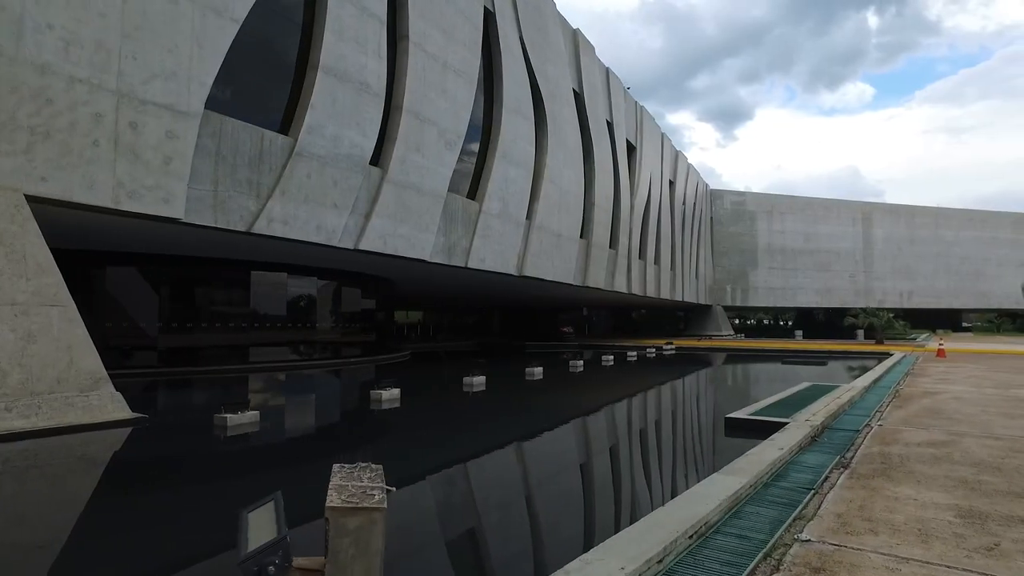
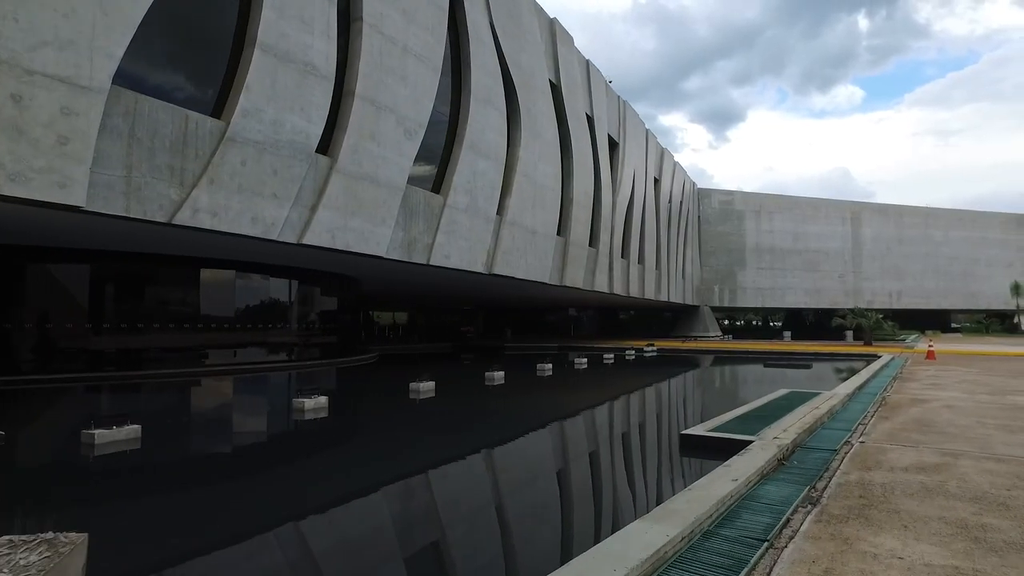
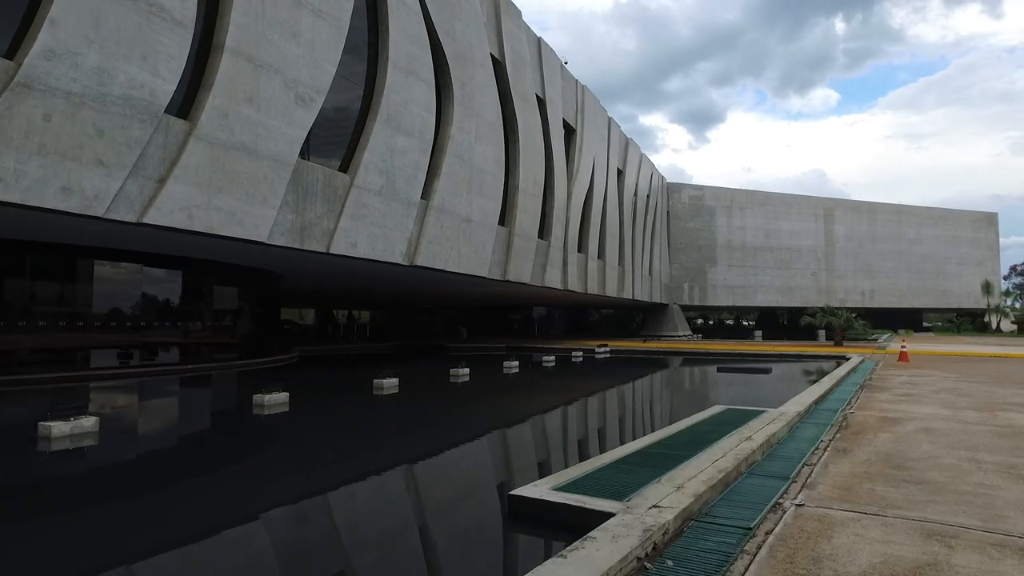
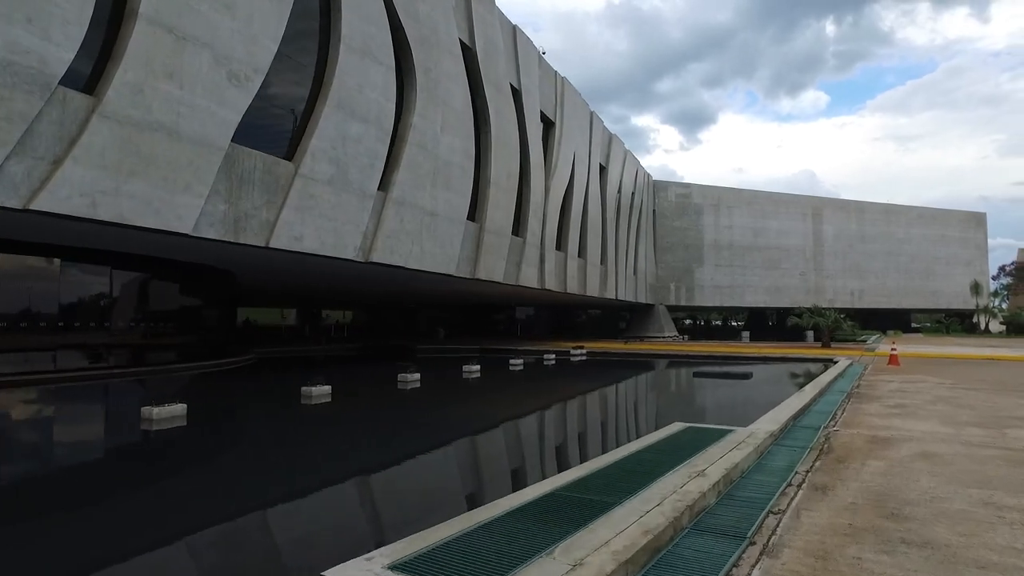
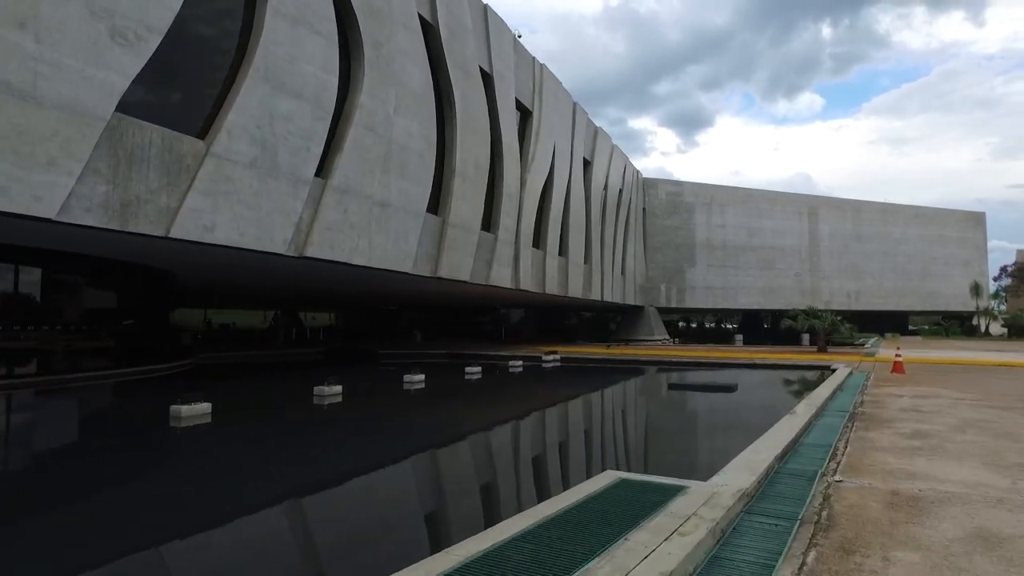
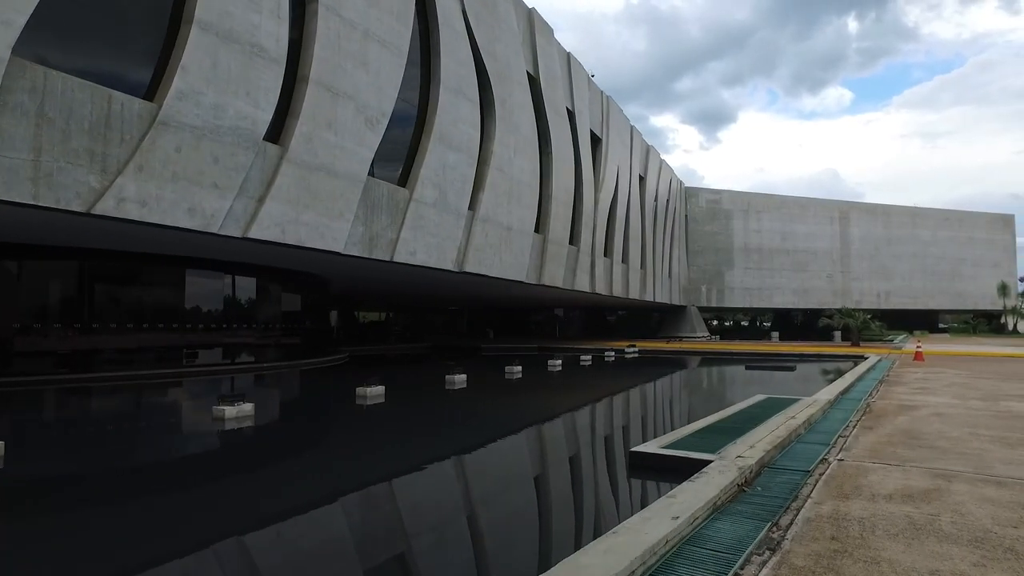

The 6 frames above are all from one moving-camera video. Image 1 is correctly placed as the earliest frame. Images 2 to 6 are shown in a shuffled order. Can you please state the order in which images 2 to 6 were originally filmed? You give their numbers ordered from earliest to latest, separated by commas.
2, 6, 3, 4, 5
